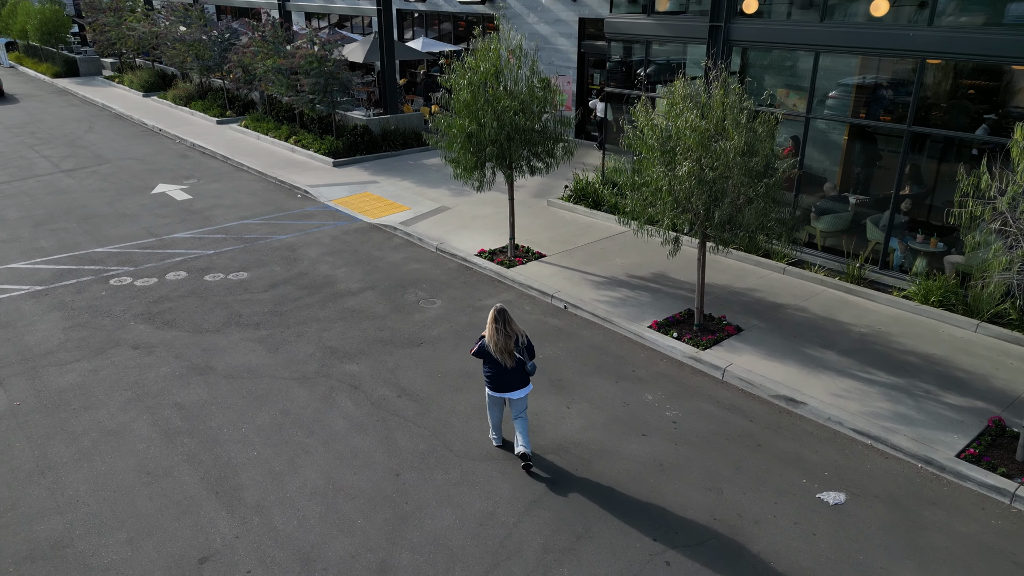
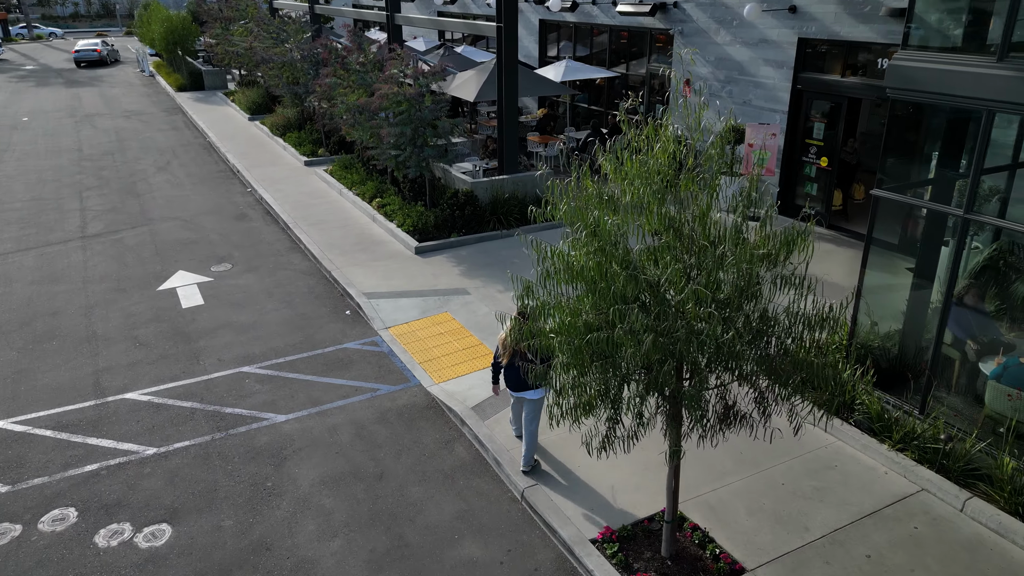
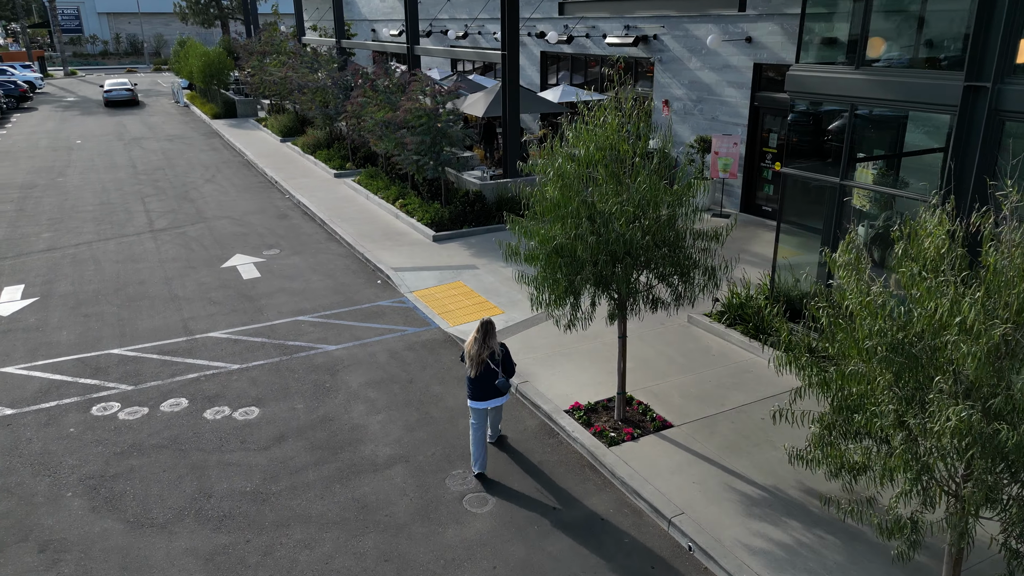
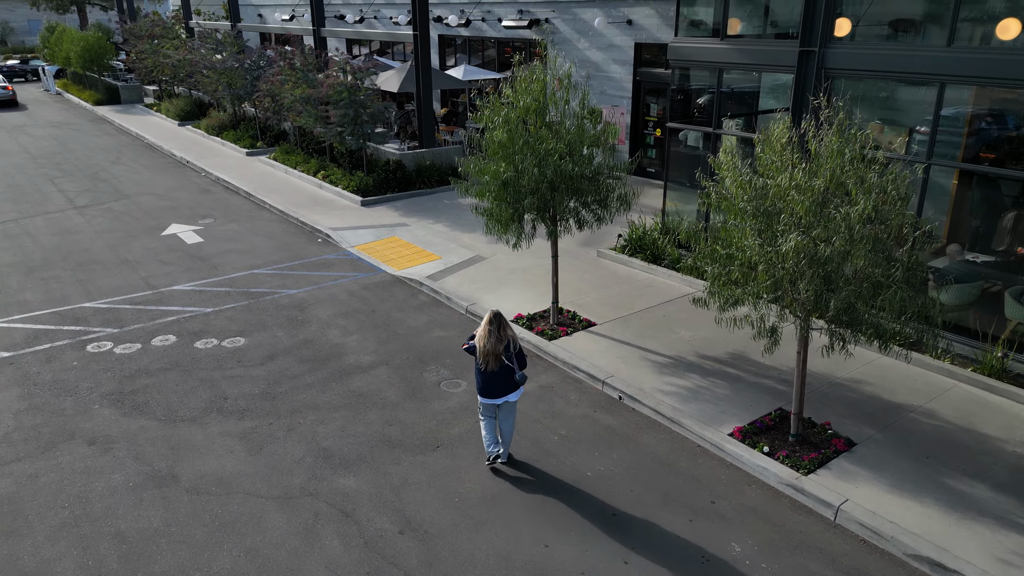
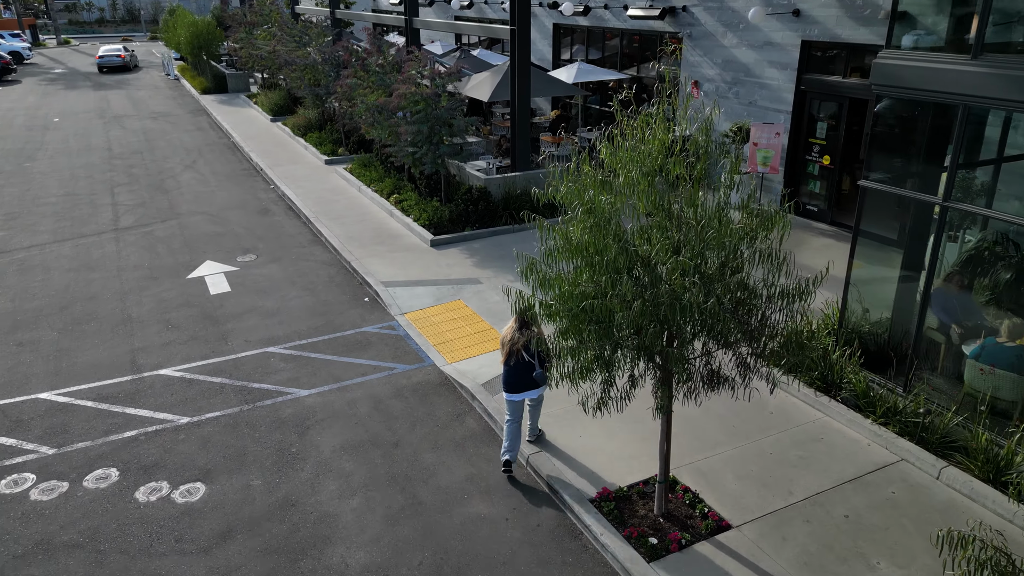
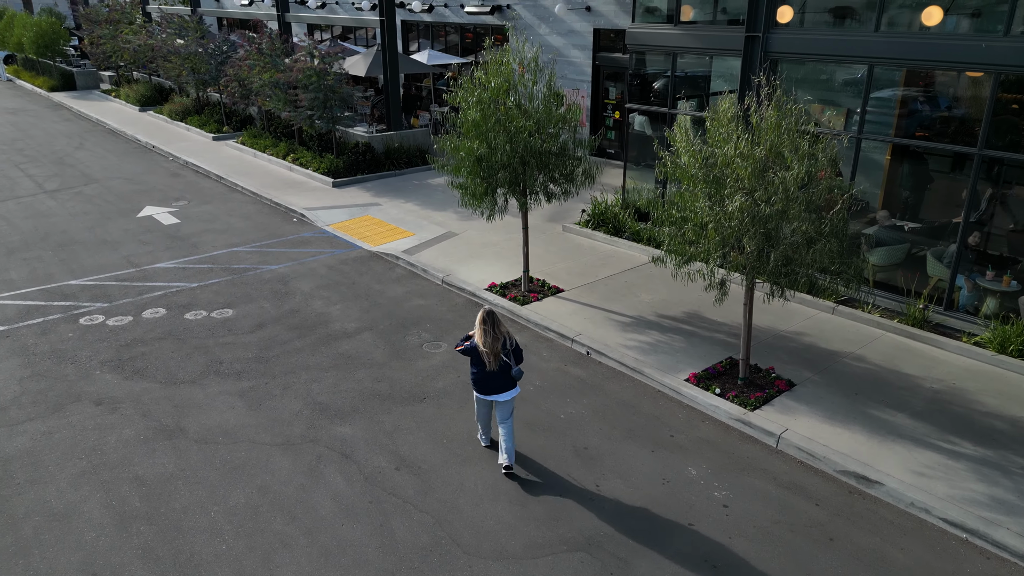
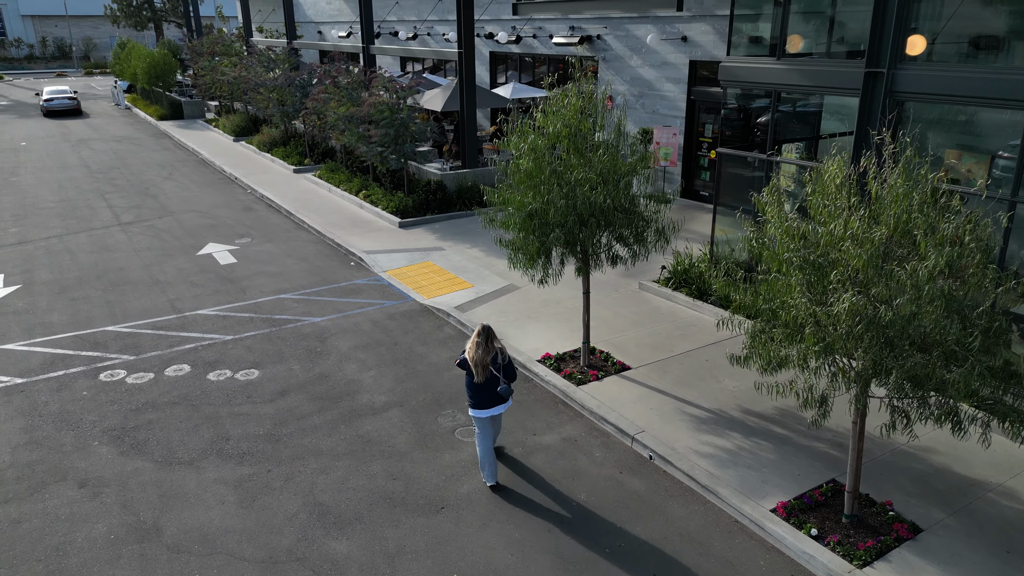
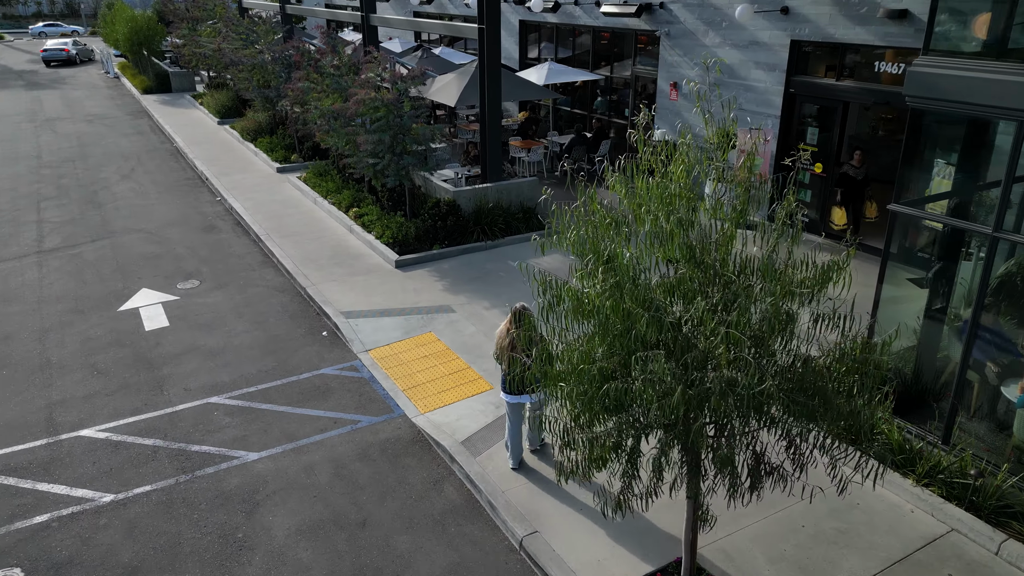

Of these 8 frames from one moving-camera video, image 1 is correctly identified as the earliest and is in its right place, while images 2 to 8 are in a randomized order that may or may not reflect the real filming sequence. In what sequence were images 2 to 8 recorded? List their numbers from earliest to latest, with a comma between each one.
6, 4, 7, 3, 5, 2, 8
